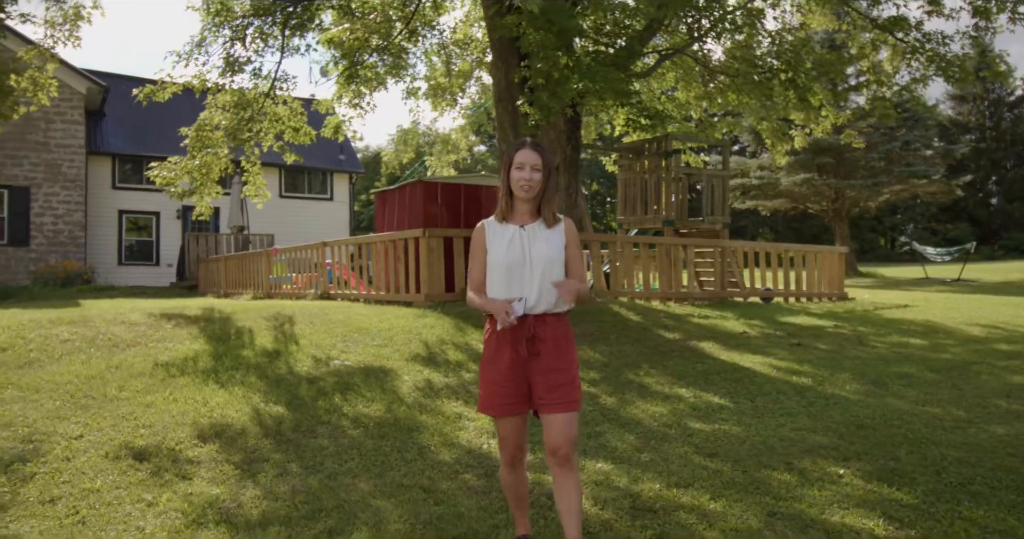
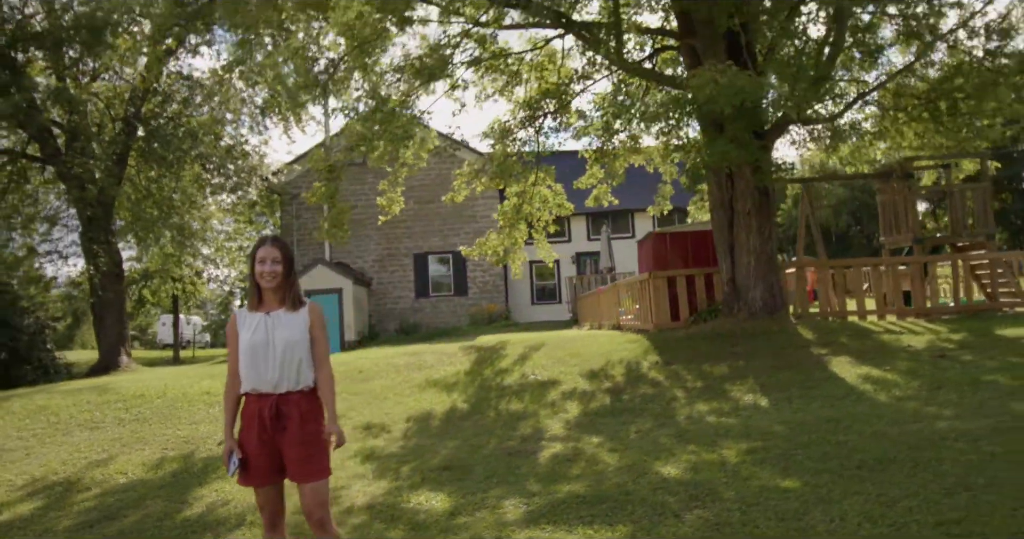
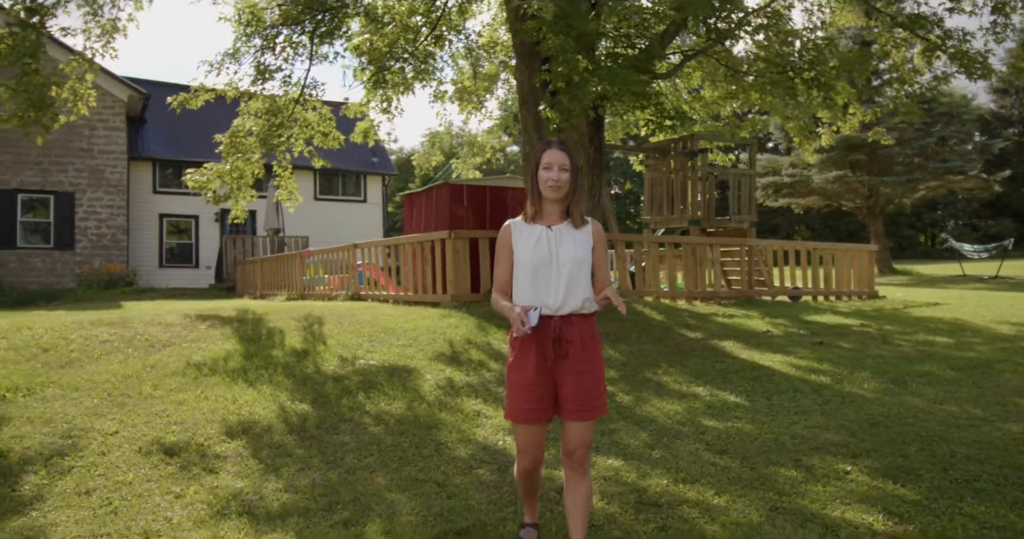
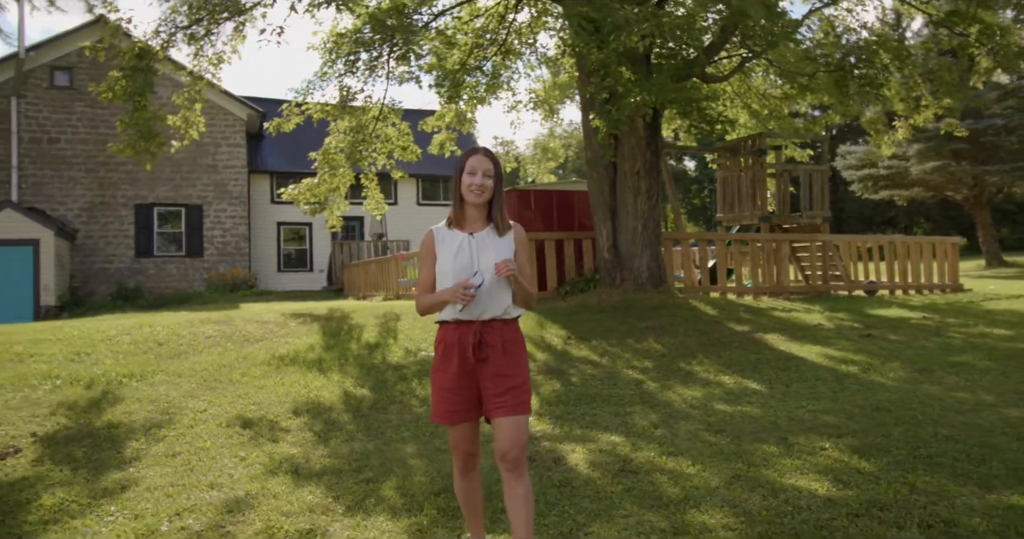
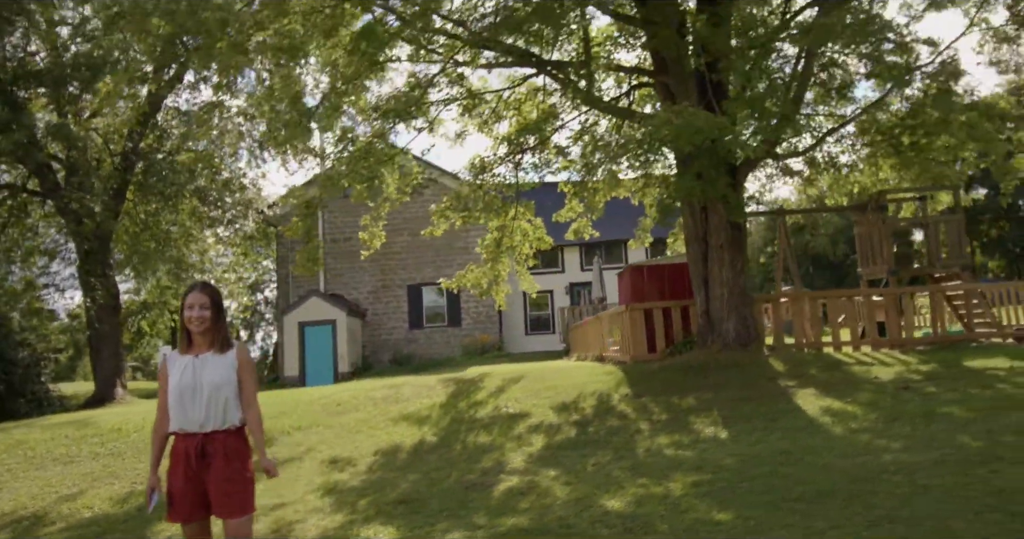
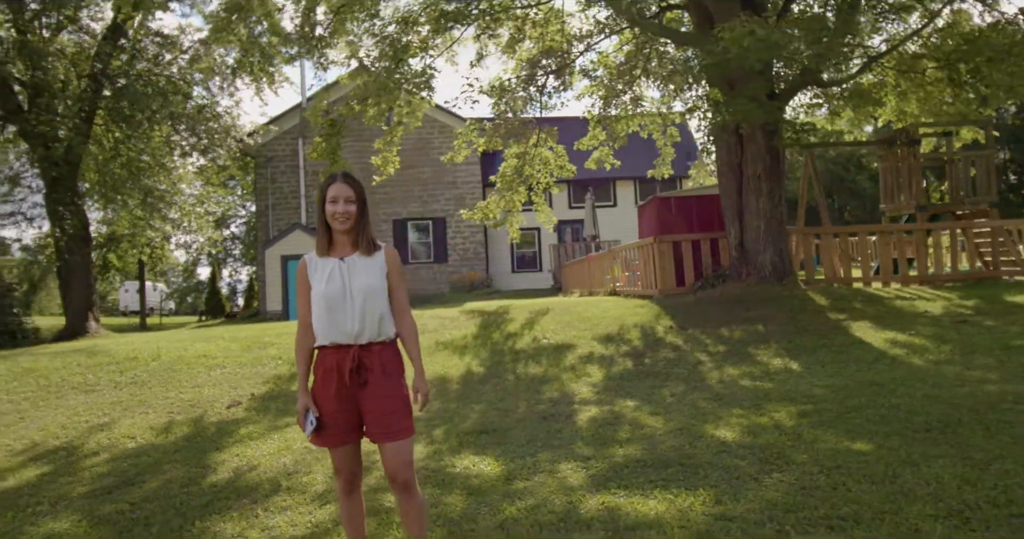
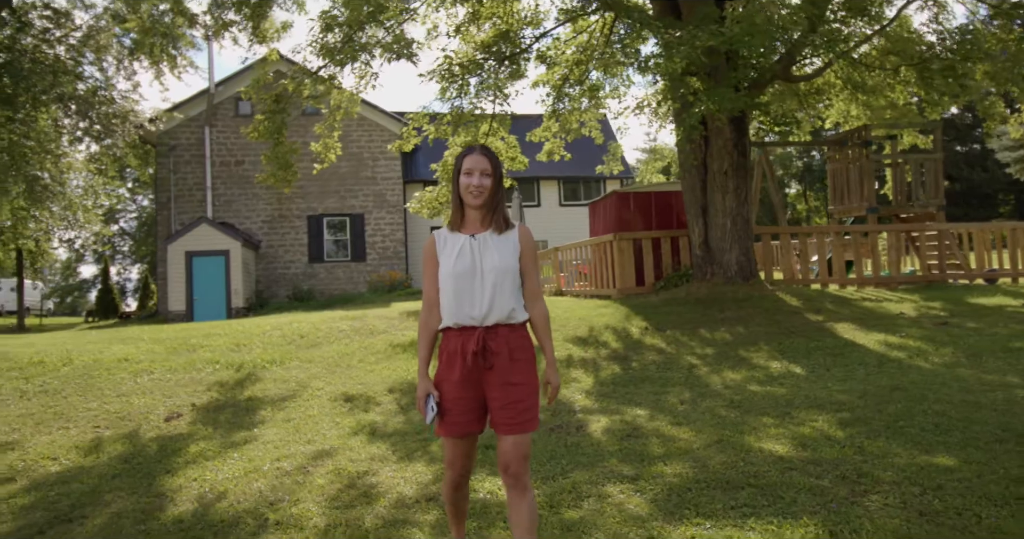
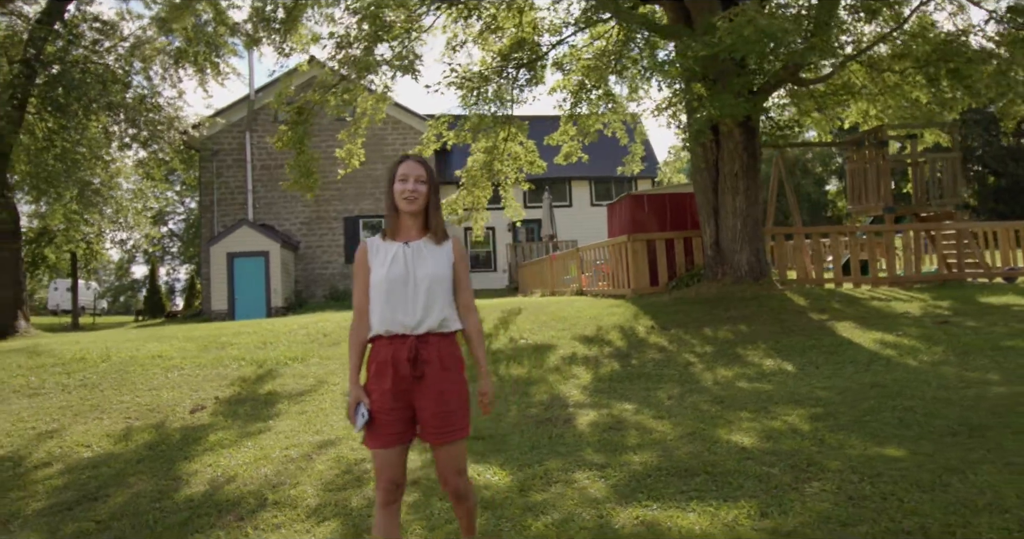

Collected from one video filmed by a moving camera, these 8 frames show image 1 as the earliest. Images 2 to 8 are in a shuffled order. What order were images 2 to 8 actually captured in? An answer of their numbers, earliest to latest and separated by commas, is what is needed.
3, 4, 7, 8, 6, 2, 5
